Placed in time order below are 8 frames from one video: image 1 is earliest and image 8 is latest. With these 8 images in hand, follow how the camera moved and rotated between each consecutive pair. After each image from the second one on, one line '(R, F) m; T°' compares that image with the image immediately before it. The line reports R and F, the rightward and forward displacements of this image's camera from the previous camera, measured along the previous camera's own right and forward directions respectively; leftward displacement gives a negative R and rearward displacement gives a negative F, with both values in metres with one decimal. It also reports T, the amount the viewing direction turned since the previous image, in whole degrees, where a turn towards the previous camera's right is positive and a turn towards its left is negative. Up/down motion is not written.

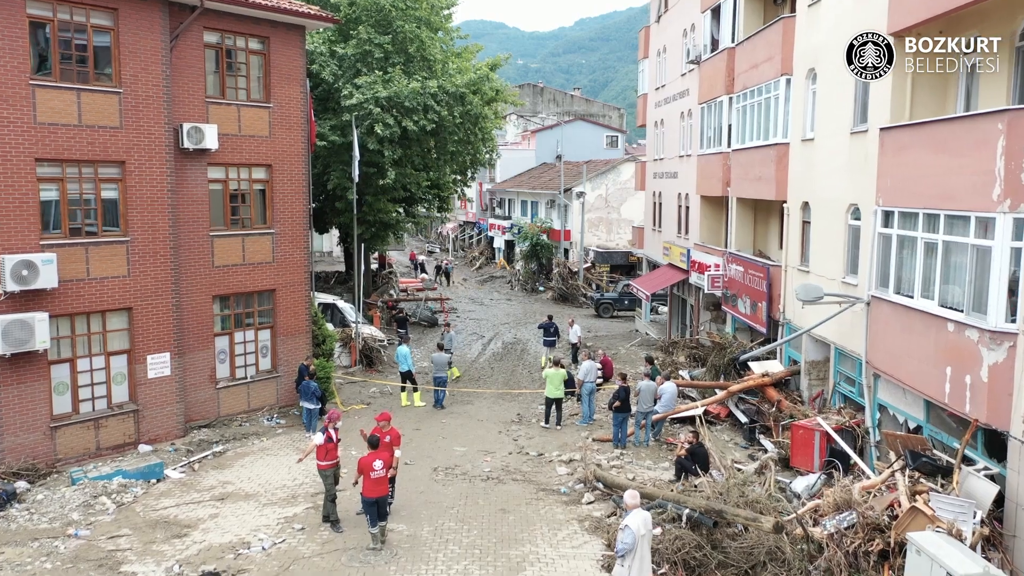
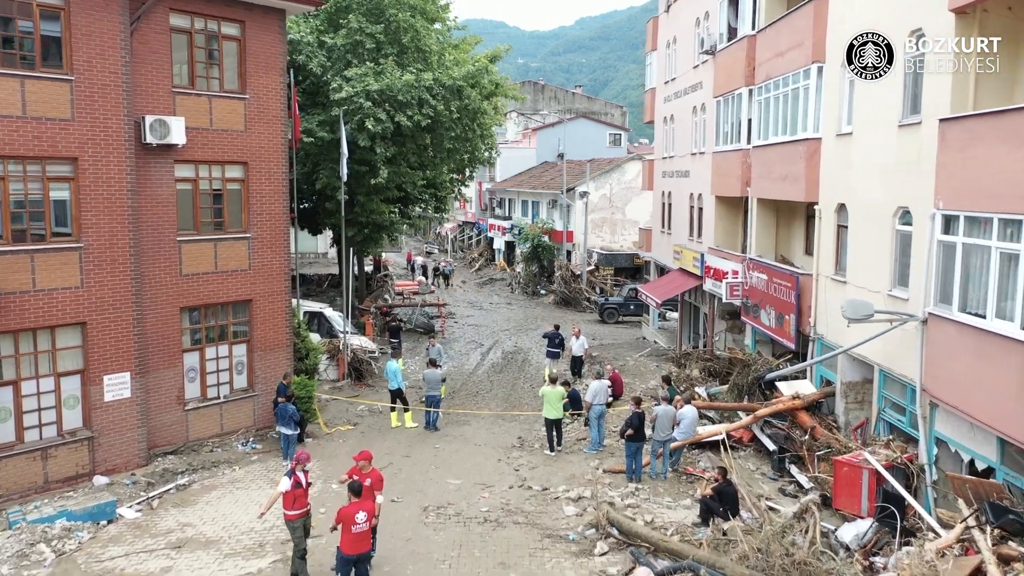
(0.0, +1.7) m; 0°
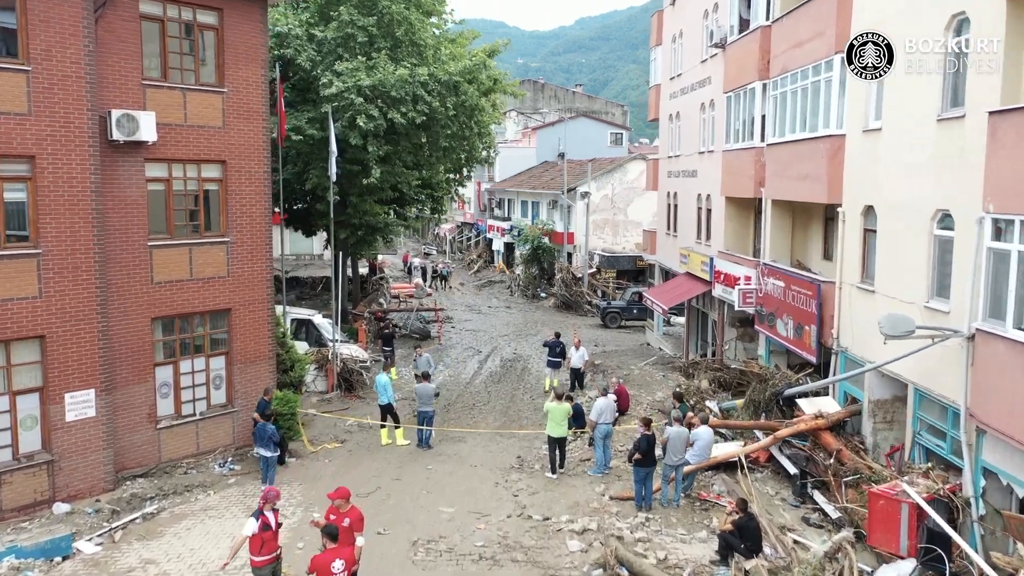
(0.0, +1.2) m; 0°
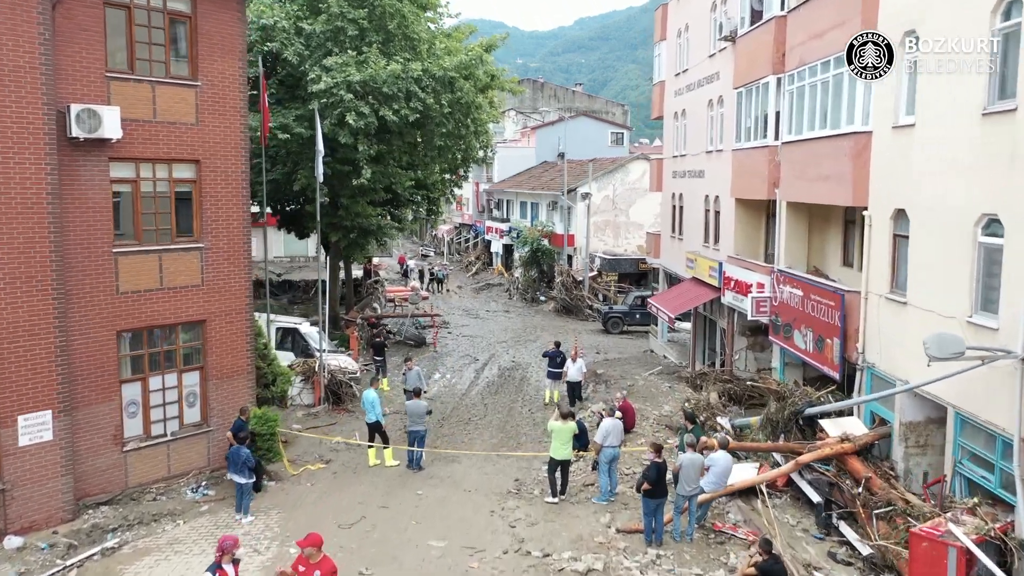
(0.0, +1.2) m; 0°
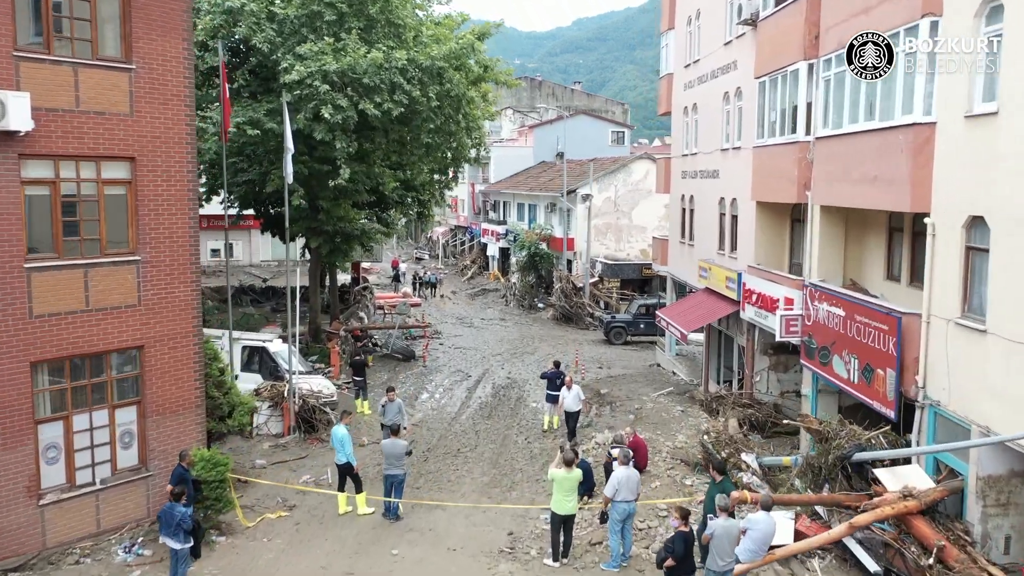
(+0.1, +2.2) m; 0°
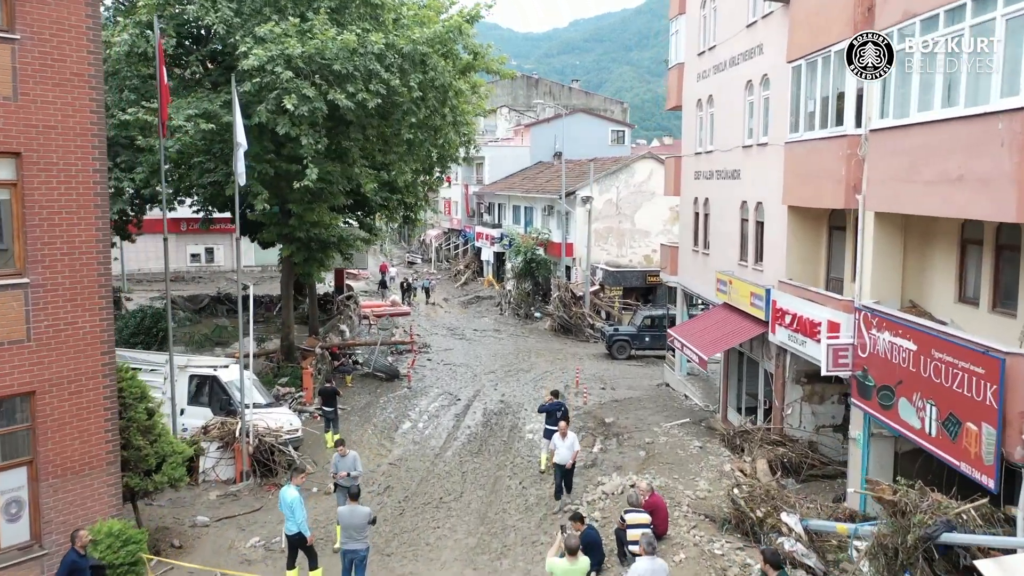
(+0.1, +2.6) m; 0°
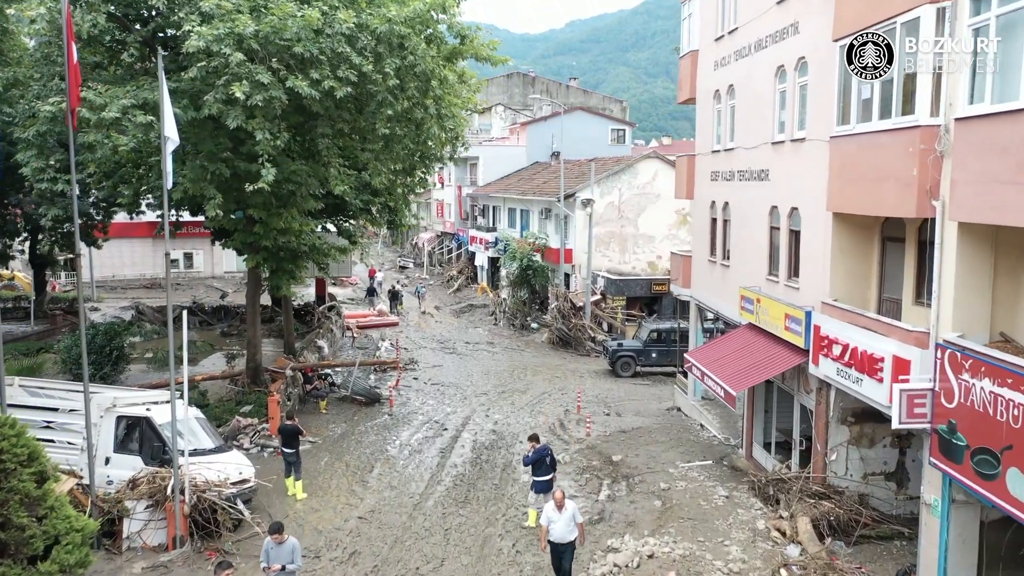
(+0.1, +2.6) m; 0°
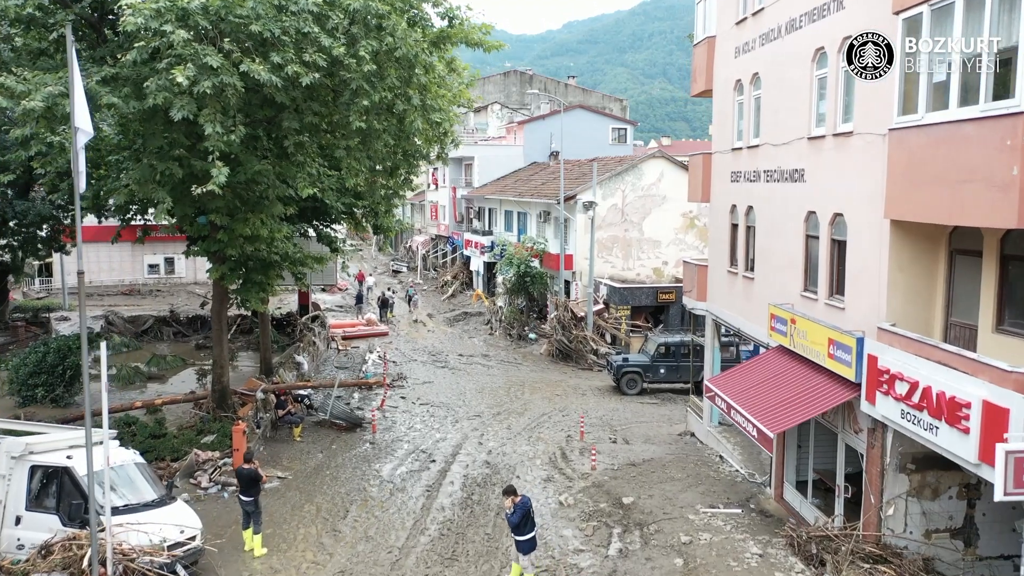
(0.0, +2.2) m; 0°
